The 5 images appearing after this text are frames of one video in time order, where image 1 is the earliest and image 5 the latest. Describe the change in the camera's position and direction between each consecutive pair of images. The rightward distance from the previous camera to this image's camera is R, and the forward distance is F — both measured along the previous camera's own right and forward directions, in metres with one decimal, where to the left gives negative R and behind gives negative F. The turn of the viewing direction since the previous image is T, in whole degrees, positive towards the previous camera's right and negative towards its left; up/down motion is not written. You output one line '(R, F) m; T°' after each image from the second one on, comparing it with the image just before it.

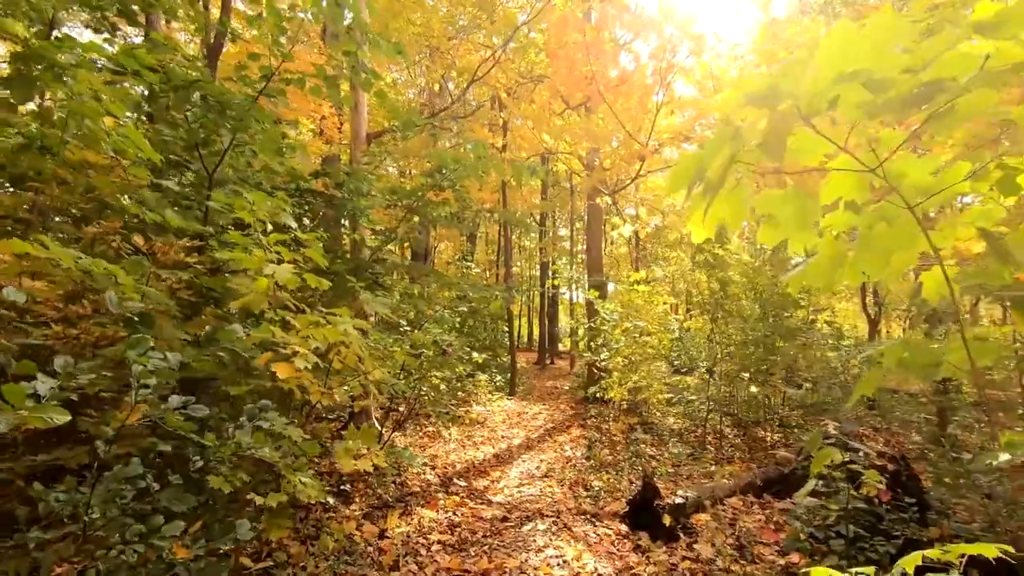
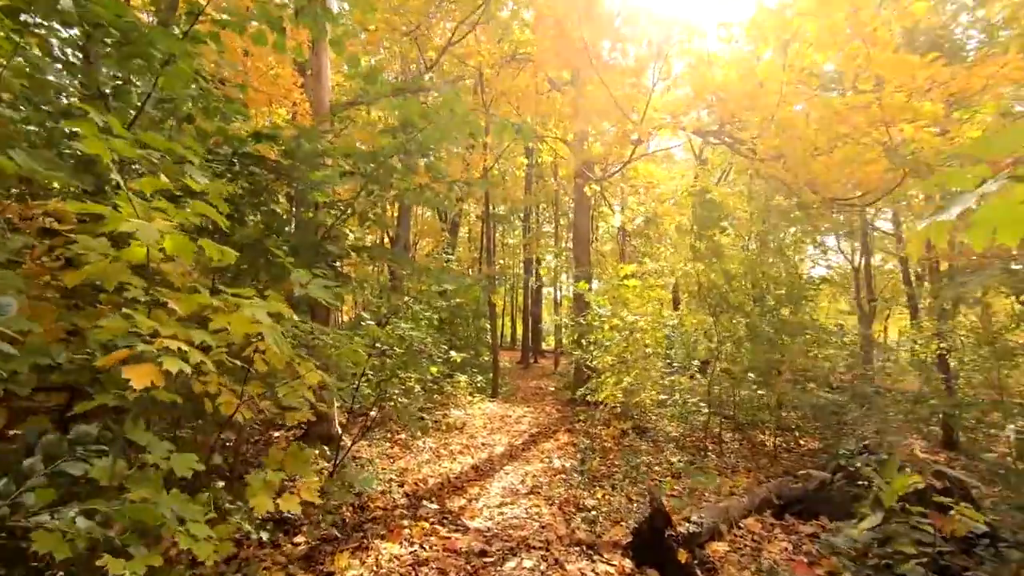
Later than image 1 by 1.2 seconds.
(0.0, +0.6) m; +2°
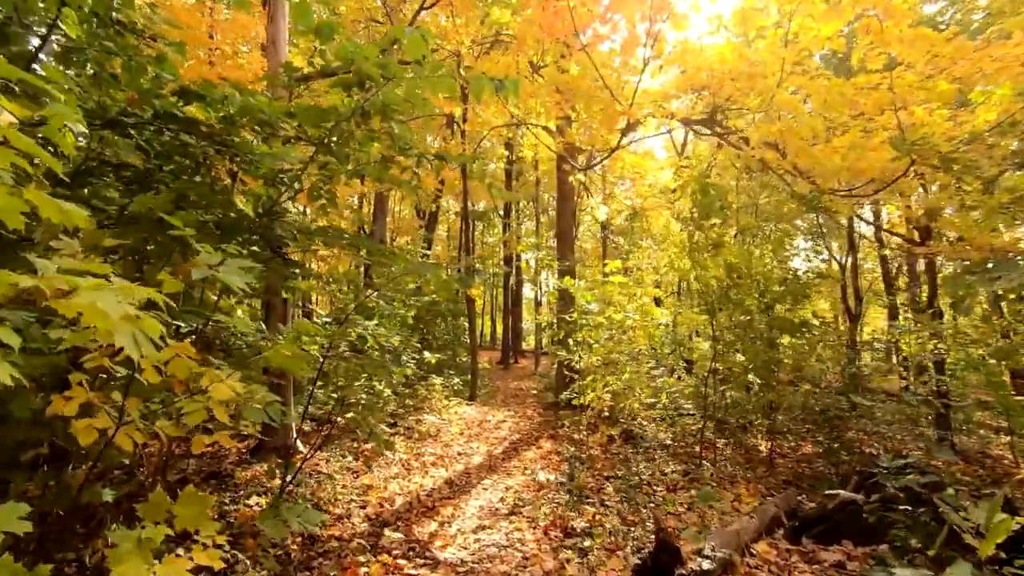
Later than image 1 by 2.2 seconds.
(0.0, +0.5) m; +2°
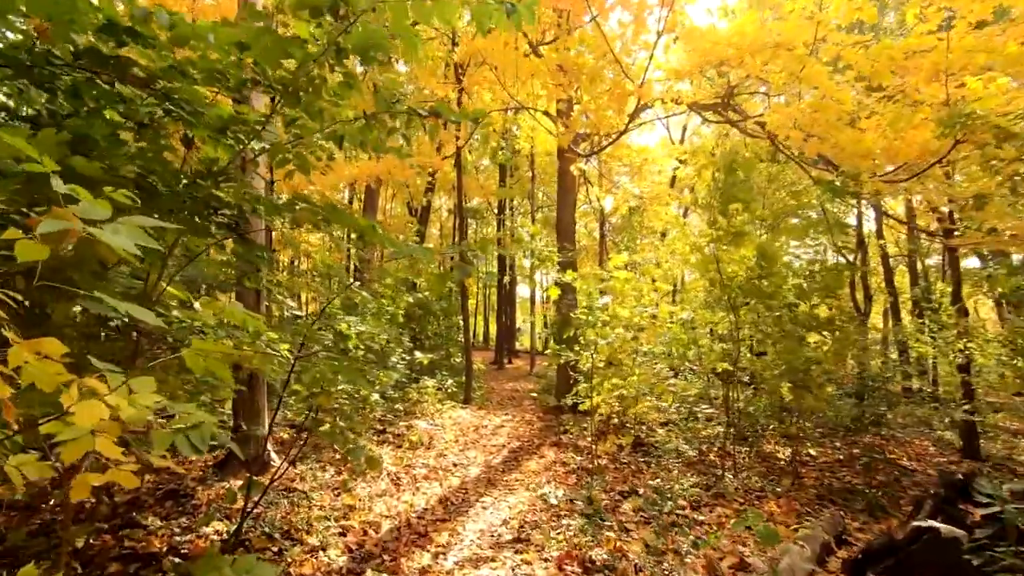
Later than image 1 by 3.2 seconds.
(-0.1, +0.5) m; +1°
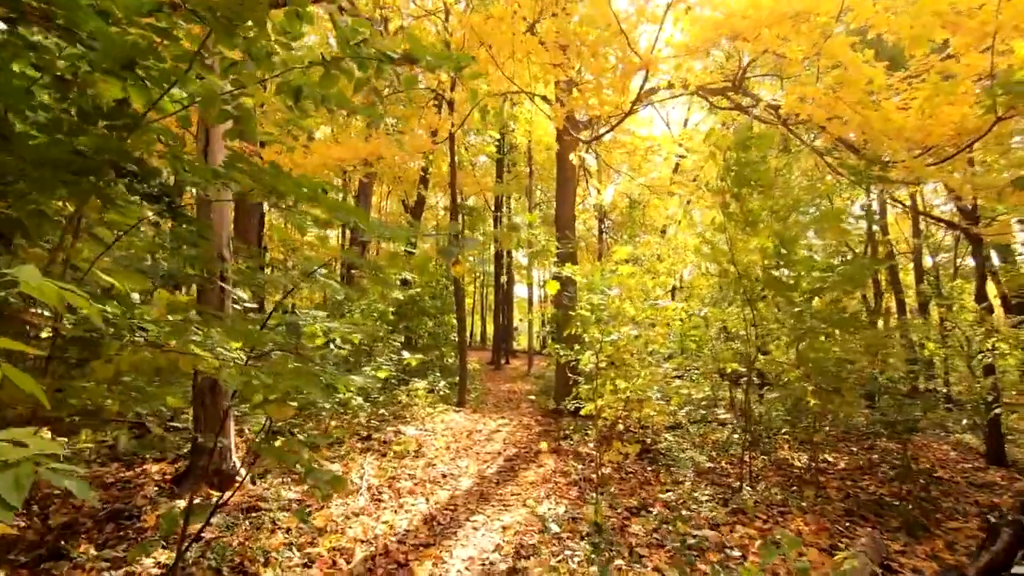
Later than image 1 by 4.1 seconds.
(0.0, +0.5) m; 0°
